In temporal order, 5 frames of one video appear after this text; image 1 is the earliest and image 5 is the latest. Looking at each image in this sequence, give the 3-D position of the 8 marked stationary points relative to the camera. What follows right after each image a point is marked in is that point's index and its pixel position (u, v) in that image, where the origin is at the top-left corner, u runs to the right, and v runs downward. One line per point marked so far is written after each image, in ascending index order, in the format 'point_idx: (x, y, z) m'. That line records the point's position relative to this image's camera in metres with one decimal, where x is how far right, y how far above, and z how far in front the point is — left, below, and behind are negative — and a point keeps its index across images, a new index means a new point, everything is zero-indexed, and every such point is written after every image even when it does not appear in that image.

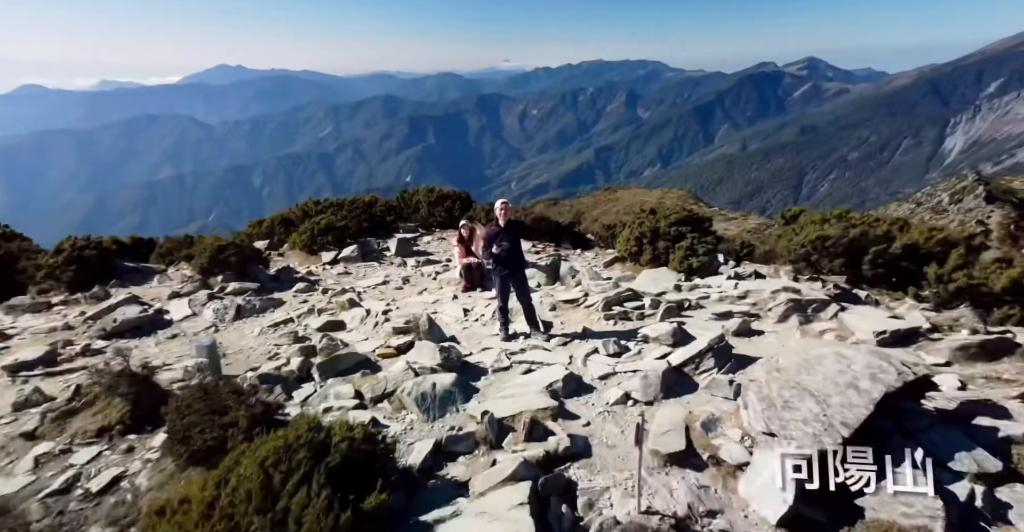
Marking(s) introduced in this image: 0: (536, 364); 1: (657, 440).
0: (+0.3, -1.4, +7.0) m
1: (+1.6, -2.0, +5.2) m
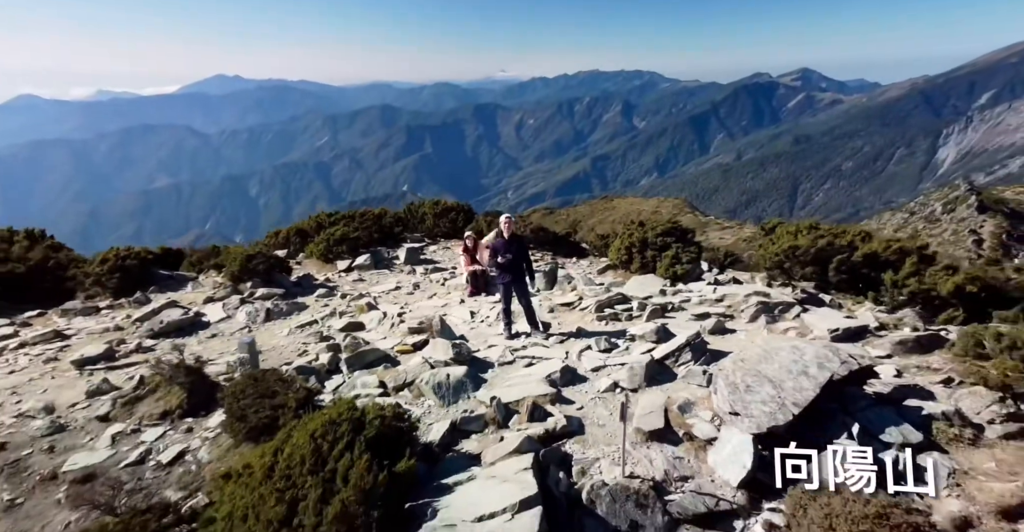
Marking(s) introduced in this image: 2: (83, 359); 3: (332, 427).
0: (+0.4, -1.5, +8.0) m
1: (+1.7, -2.1, +6.2) m
2: (-6.8, -1.5, +8.0) m
3: (-1.8, -2.1, +5.7) m
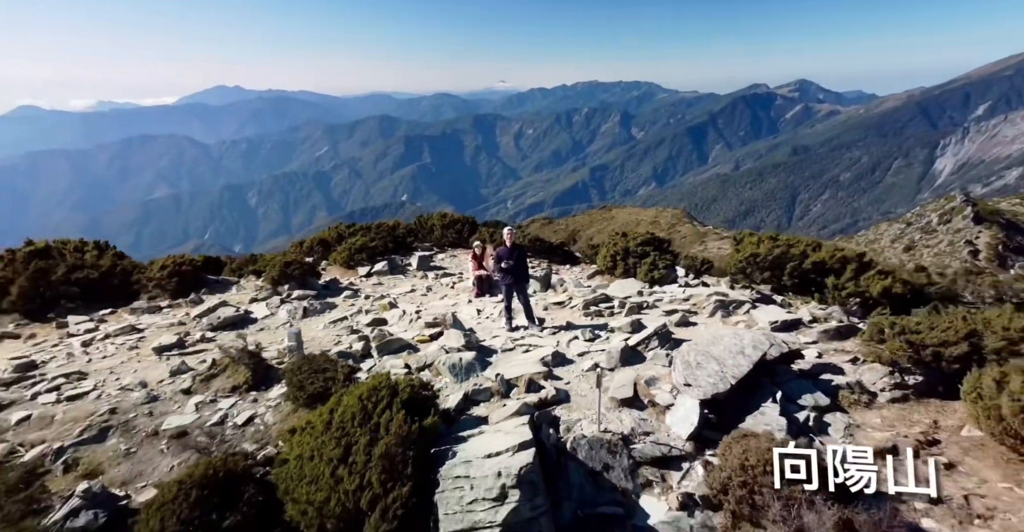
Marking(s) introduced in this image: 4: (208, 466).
0: (+0.4, -1.6, +9.7) m
1: (+1.7, -2.2, +7.9) m
2: (-6.8, -1.6, +9.7) m
3: (-1.8, -2.1, +7.4) m
4: (-4.0, -2.8, +6.7) m
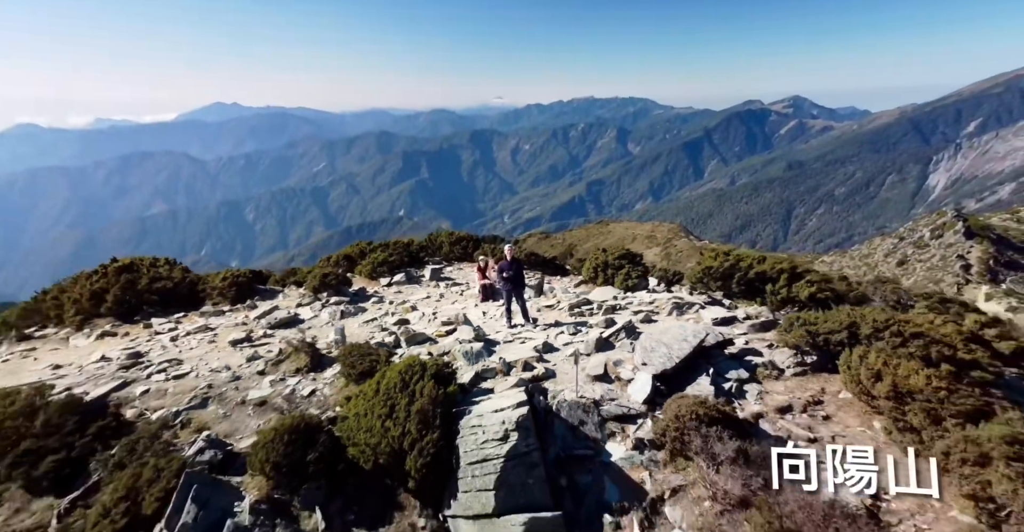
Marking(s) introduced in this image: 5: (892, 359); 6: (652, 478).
0: (+0.4, -1.8, +12.3) m
1: (+1.7, -2.3, +10.5) m
2: (-6.8, -1.8, +12.3) m
3: (-1.8, -2.3, +9.9) m
4: (-4.0, -2.9, +9.3) m
5: (+7.1, -1.7, +9.3) m
6: (+2.5, -3.7, +8.4) m
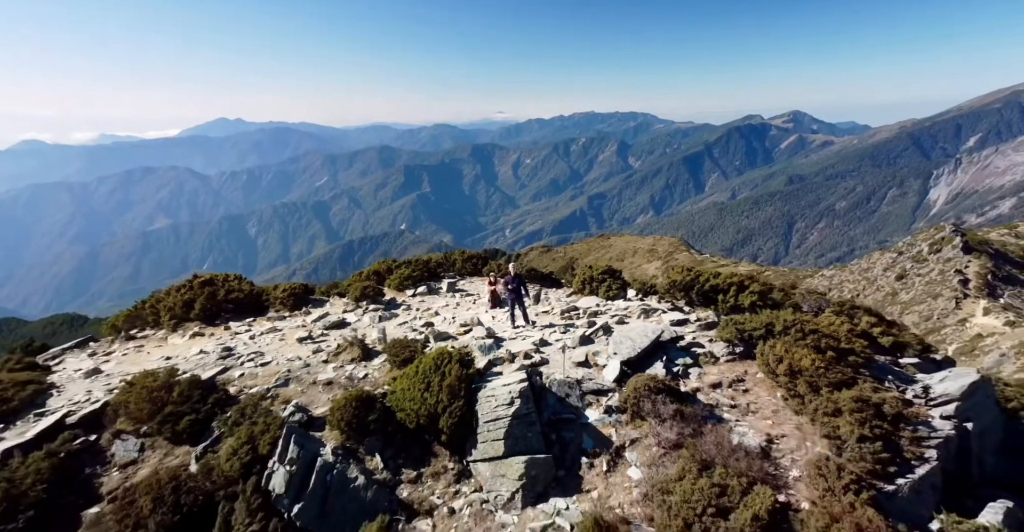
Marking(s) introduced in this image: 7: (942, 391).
0: (+0.5, -2.3, +15.7) m
1: (+1.8, -2.7, +13.9) m
2: (-6.7, -2.3, +15.8) m
3: (-1.7, -2.7, +13.4) m
4: (-3.9, -3.3, +12.7) m
5: (+7.2, -2.1, +12.7) m
6: (+2.6, -4.0, +11.9) m
7: (+10.3, -3.0, +11.9) m
